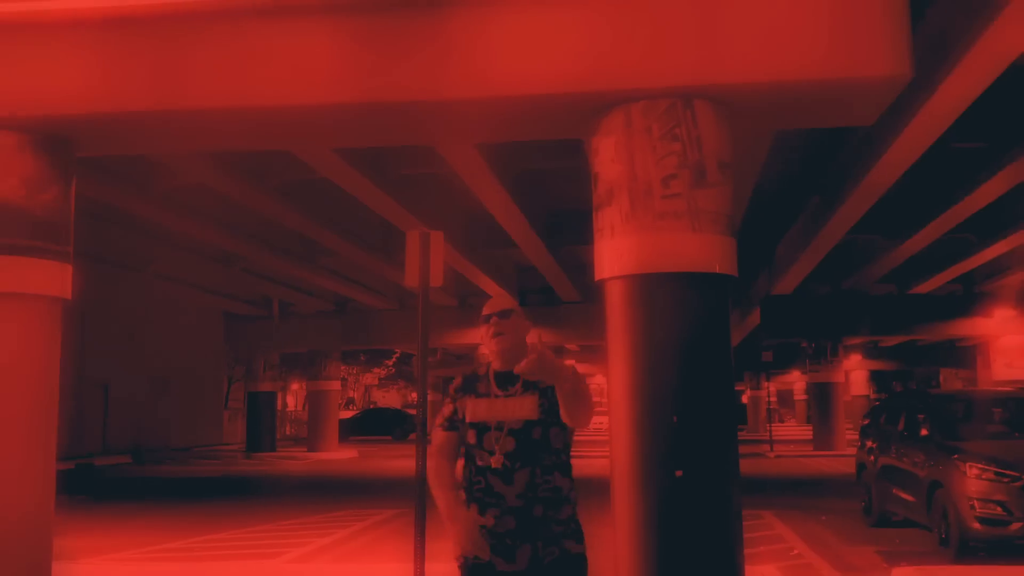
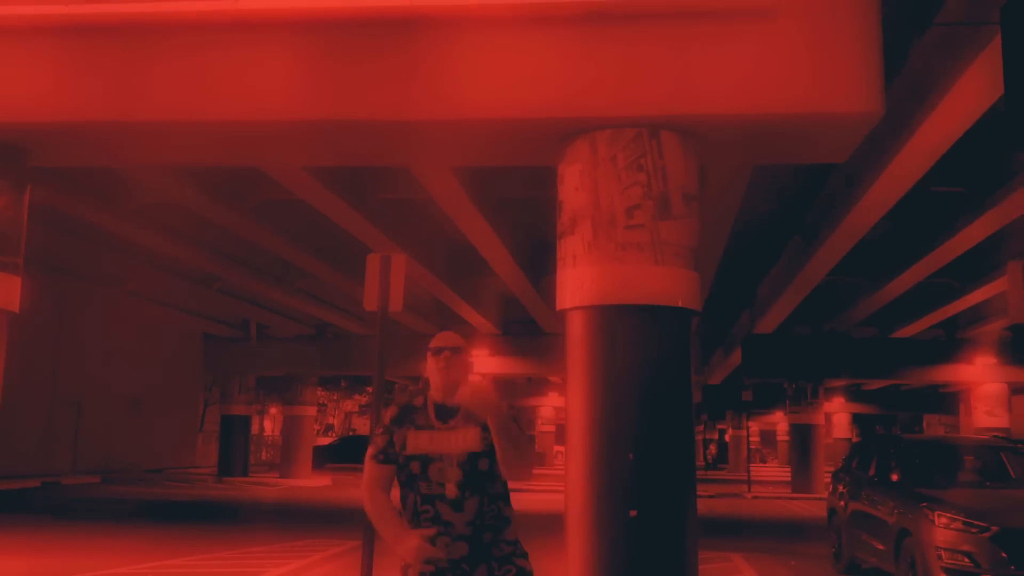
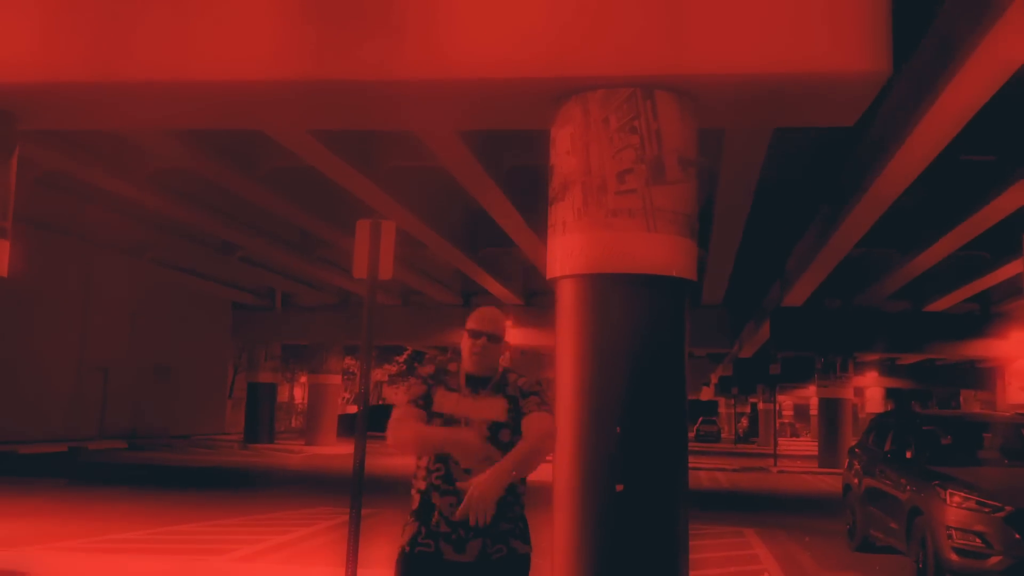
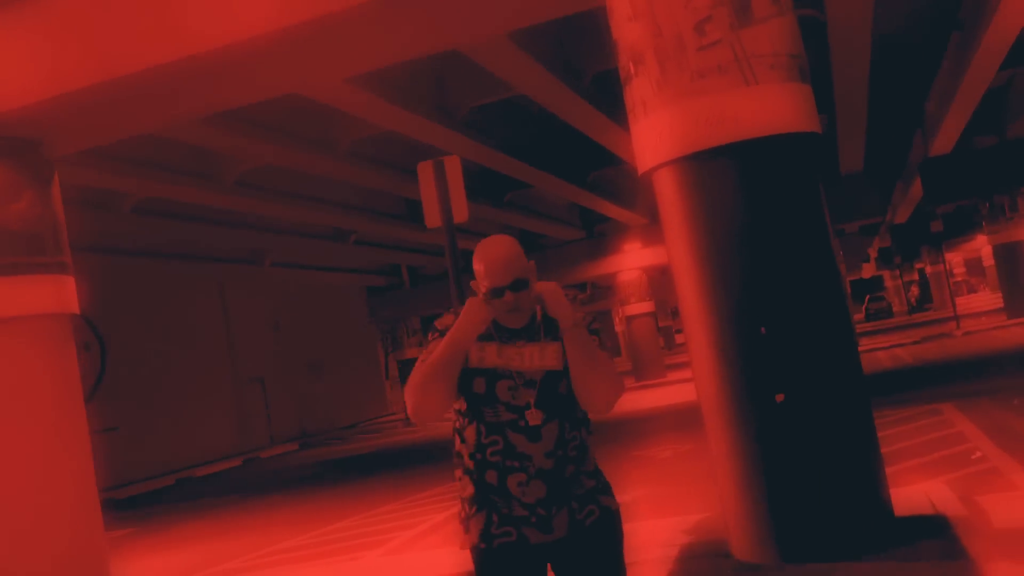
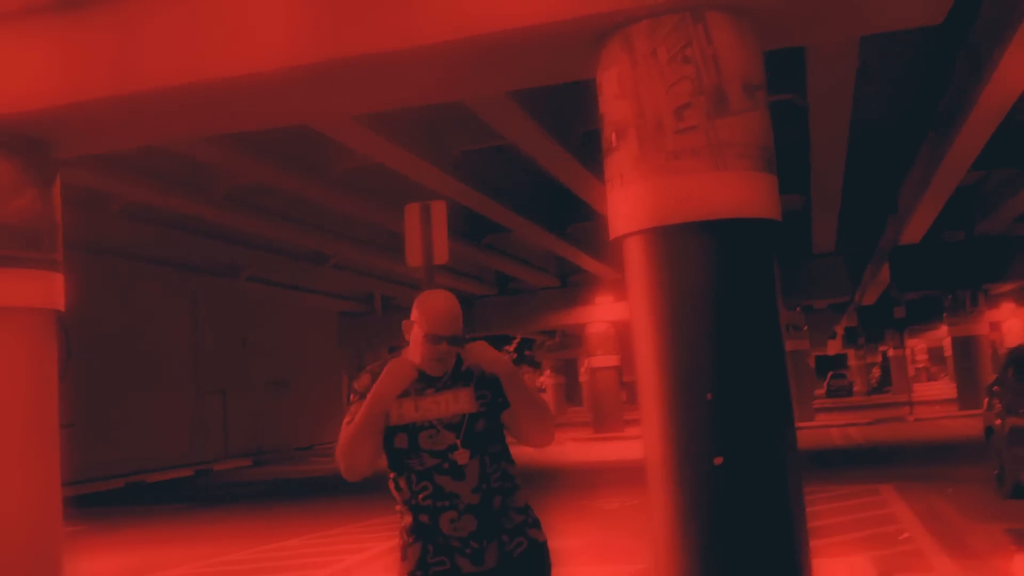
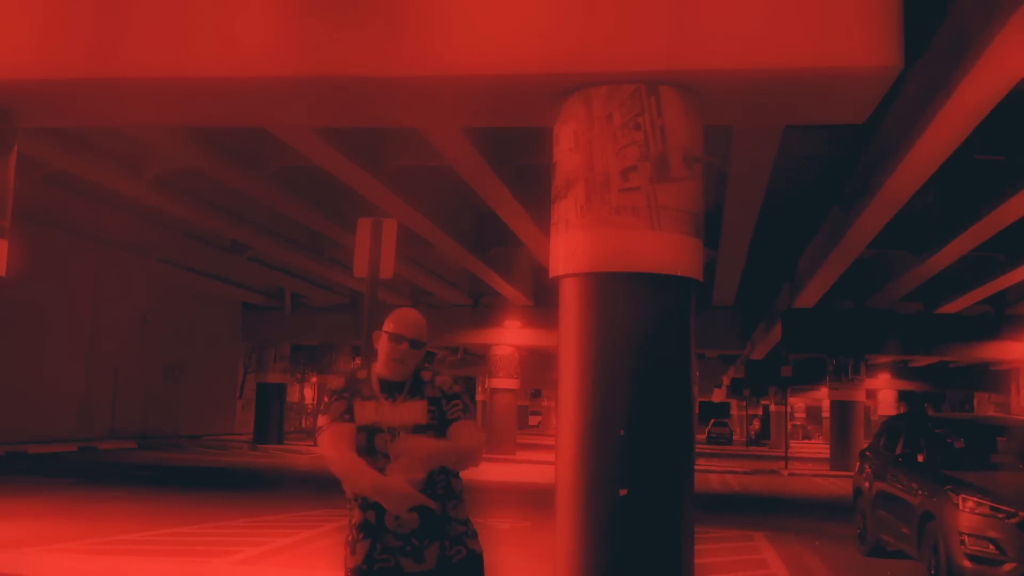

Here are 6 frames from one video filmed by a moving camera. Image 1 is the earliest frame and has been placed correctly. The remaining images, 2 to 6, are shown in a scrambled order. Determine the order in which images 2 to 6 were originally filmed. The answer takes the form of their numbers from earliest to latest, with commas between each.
2, 3, 6, 5, 4
